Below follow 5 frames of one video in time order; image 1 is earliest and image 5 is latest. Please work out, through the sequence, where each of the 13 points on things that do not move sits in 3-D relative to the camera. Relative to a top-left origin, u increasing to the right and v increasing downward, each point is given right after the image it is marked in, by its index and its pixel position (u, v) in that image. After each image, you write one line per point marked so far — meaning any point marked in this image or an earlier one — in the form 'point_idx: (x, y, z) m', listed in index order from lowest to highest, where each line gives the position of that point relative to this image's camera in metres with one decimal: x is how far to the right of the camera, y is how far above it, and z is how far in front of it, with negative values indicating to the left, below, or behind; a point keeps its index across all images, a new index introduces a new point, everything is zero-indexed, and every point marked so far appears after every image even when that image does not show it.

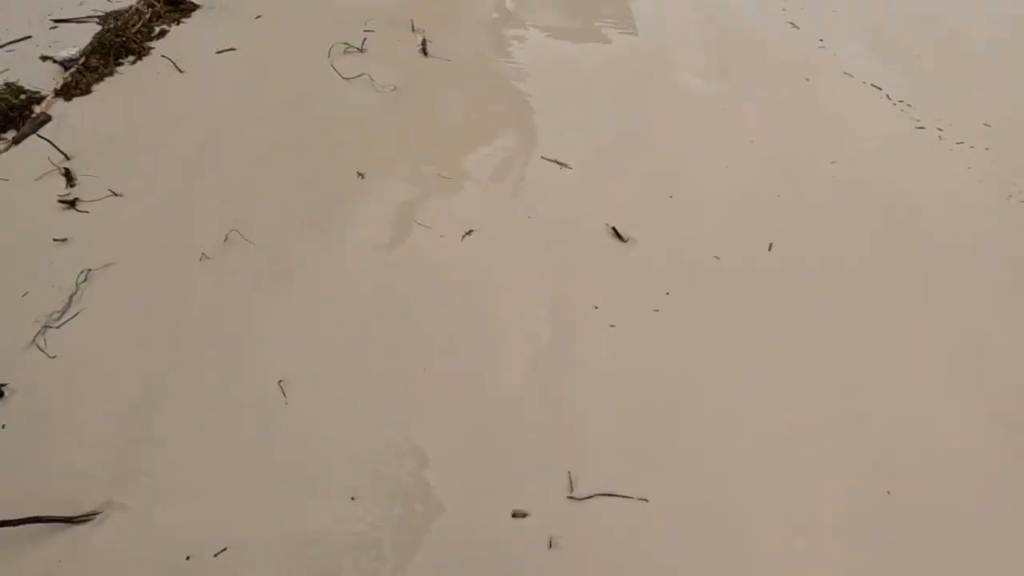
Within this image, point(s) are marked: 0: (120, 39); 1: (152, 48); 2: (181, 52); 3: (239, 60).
0: (-1.8, +1.1, +2.5) m
1: (-1.7, +1.1, +2.5) m
2: (-1.6, +1.1, +2.5) m
3: (-1.3, +1.0, +2.5) m
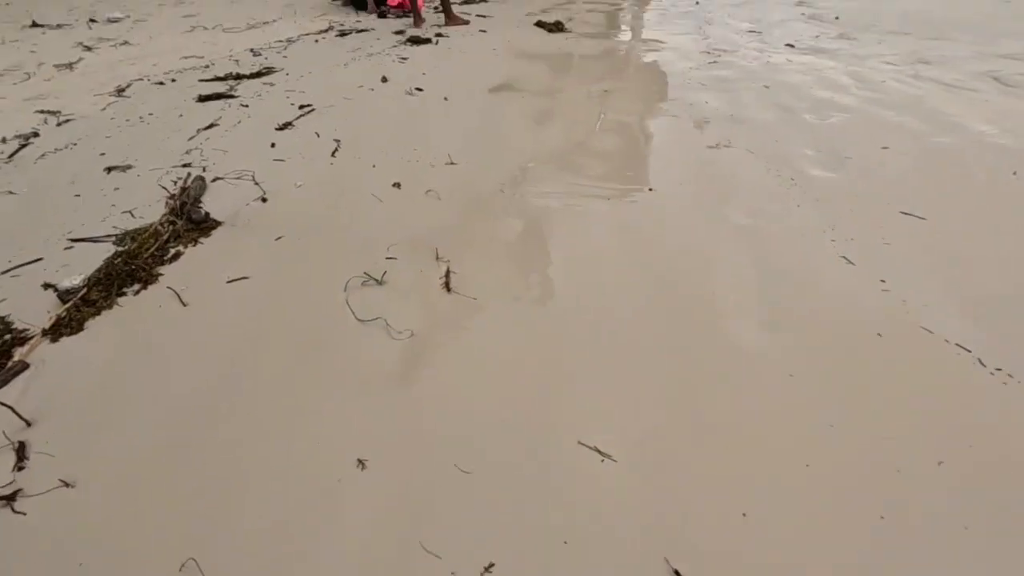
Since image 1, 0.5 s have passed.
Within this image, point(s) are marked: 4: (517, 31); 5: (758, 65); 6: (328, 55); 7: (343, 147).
0: (-1.7, +0.1, +2.4) m
1: (-1.6, +0.1, +2.4) m
2: (-1.5, 0.0, +2.4) m
3: (-1.2, 0.0, +2.4) m
4: (+0.1, +2.7, +5.7) m
5: (+2.2, +1.9, +4.6) m
6: (-1.7, +2.2, +5.0) m
7: (-1.1, +0.9, +3.4) m
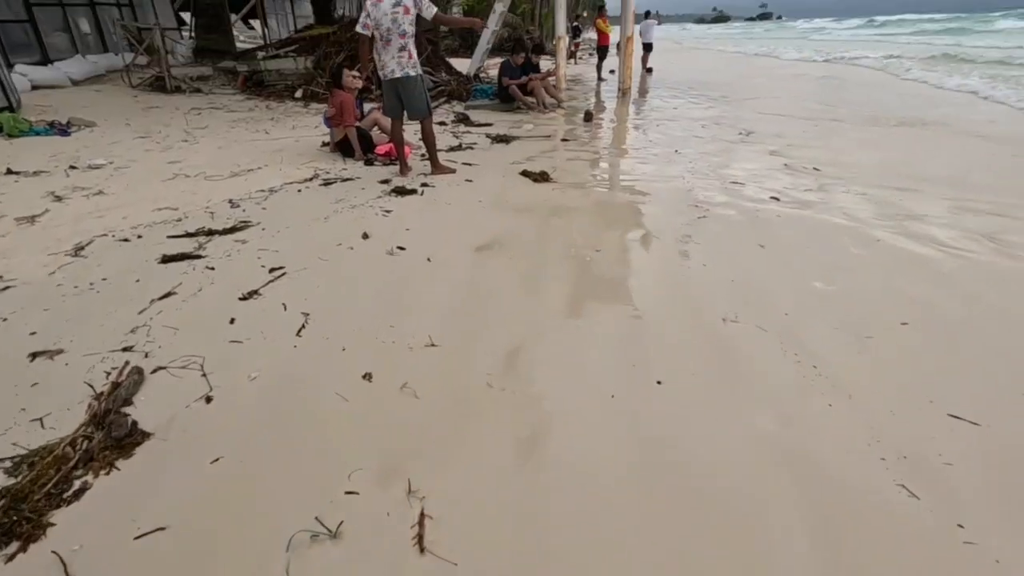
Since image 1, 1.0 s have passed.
0: (-1.7, -0.8, +1.9) m
1: (-1.6, -0.8, +1.9) m
2: (-1.5, -0.8, +1.9) m
3: (-1.2, -0.9, +1.9) m
4: (-0.1, +1.2, +5.7) m
5: (+2.0, +0.6, +4.6) m
6: (-1.9, +0.8, +4.9) m
7: (-1.1, -0.2, +3.0) m
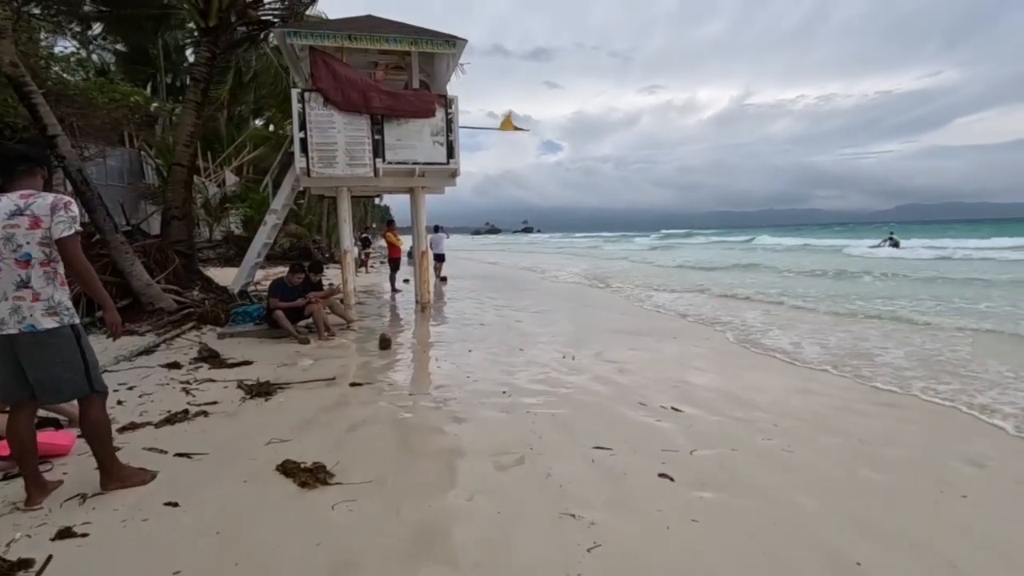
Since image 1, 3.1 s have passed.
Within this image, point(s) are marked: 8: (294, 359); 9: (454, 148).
0: (-1.6, -1.7, -1.3) m
1: (-1.5, -1.8, -1.2) m
2: (-1.4, -1.8, -1.2) m
3: (-1.1, -1.8, -1.1) m
4: (-1.7, -1.3, +3.3) m
5: (+0.8, -1.3, +2.9) m
6: (-3.0, -1.4, +1.8) m
7: (-1.5, -1.6, +0.1) m
8: (-2.9, -0.9, +7.0) m
9: (-1.2, +2.8, +10.7) m
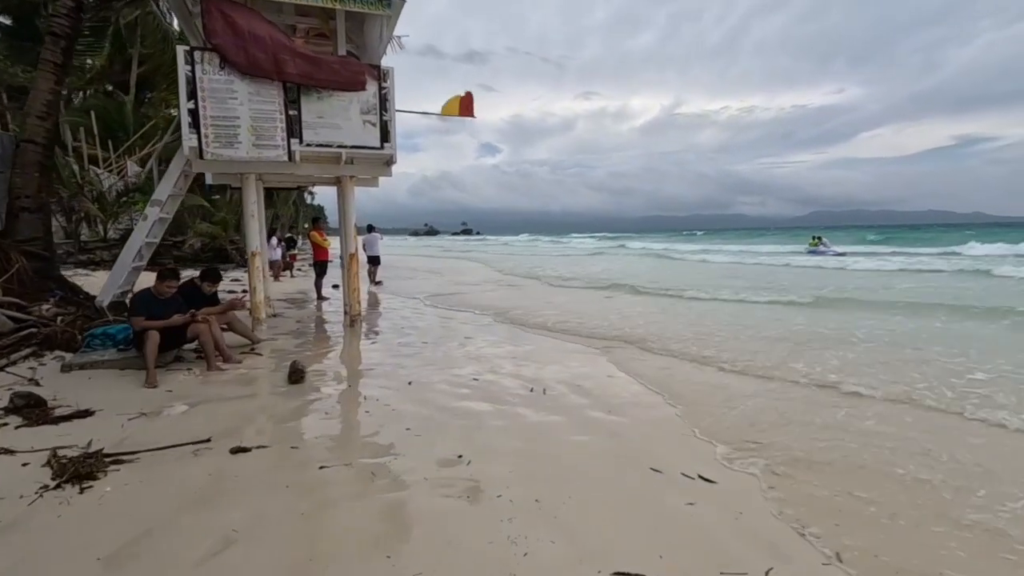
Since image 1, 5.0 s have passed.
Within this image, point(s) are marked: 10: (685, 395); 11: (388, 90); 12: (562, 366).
0: (-1.1, -1.8, -3.1) m
1: (-1.0, -1.9, -3.0) m
2: (-0.9, -1.9, -2.9) m
3: (-0.7, -1.9, -2.8) m
4: (-1.7, -1.4, +1.5) m
5: (+0.8, -1.5, +1.4) m
6: (-2.8, -1.5, -0.2) m
7: (-1.2, -1.7, -1.7) m
8: (-3.3, -1.1, +5.0) m
9: (-2.1, +2.7, +8.9) m
10: (+2.0, -1.1, +6.1) m
11: (-2.1, +3.3, +8.9) m
12: (+0.7, -1.0, +7.2) m
